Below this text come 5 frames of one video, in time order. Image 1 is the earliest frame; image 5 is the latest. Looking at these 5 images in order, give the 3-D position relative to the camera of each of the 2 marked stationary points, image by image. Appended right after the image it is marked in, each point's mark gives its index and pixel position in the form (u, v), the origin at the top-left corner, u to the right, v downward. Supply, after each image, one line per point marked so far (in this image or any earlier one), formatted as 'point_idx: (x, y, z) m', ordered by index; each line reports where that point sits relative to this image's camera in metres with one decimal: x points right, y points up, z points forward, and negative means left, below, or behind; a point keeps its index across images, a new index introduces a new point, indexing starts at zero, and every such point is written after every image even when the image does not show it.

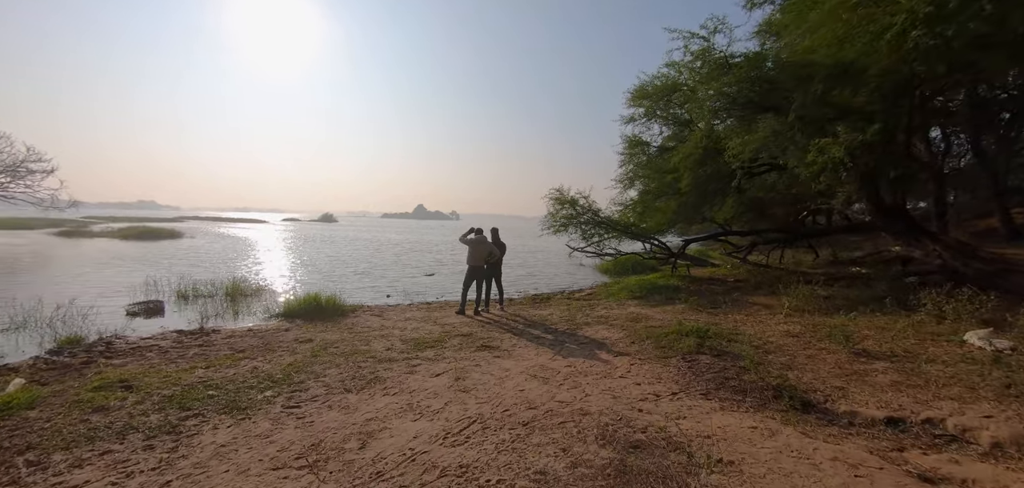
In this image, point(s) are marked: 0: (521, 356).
0: (+0.1, -1.8, +6.5) m
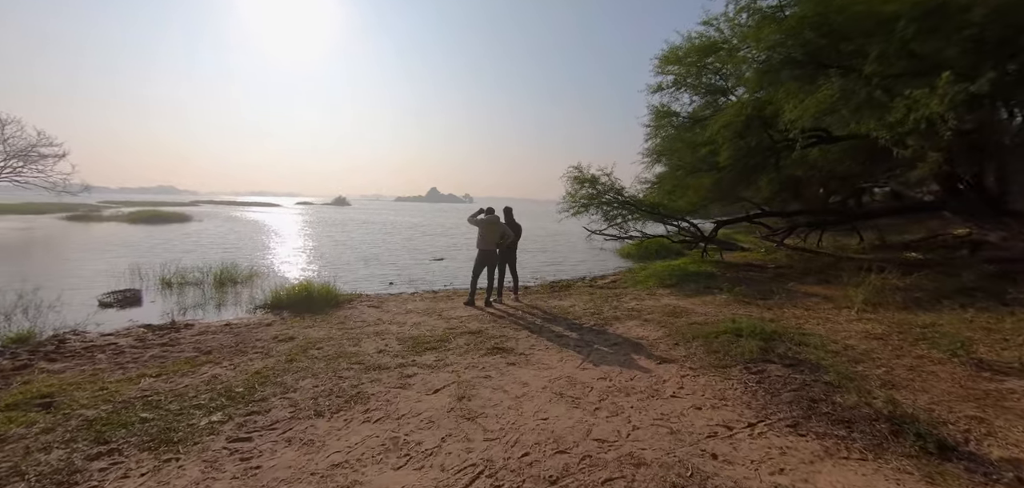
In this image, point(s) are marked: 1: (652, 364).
0: (+0.4, -1.5, +5.2) m
1: (+1.8, -1.6, +5.4) m
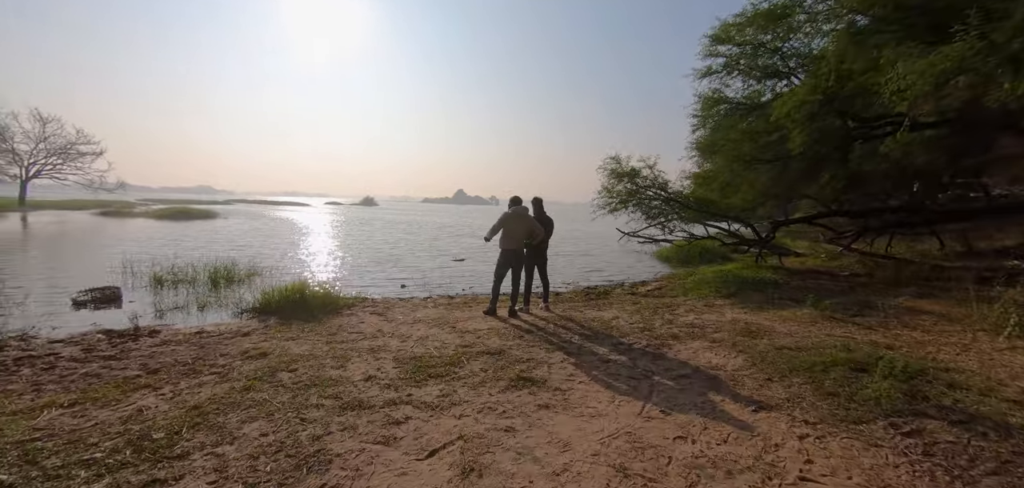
0: (+0.7, -1.4, +3.7) m
1: (+2.1, -1.5, +3.8) m
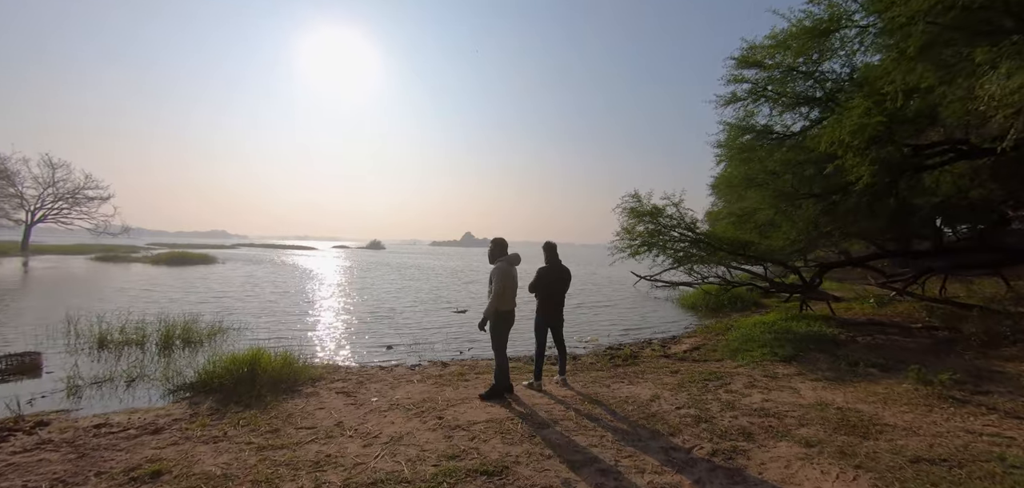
0: (+0.7, -1.9, +2.0) m
1: (+2.2, -1.9, +2.0) m
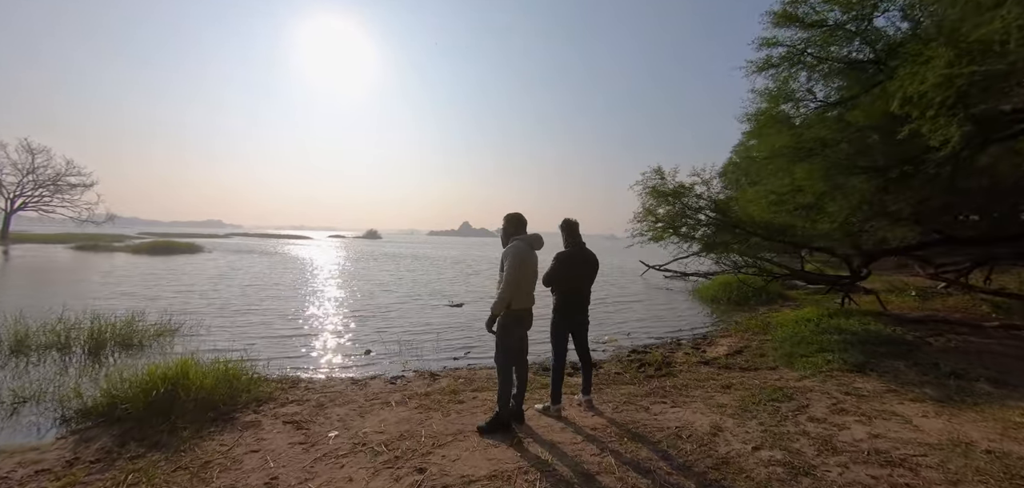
0: (+0.8, -1.7, +0.5) m
1: (+2.3, -1.8, +0.6) m
